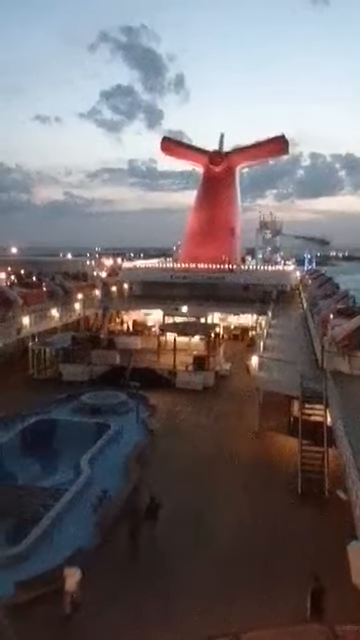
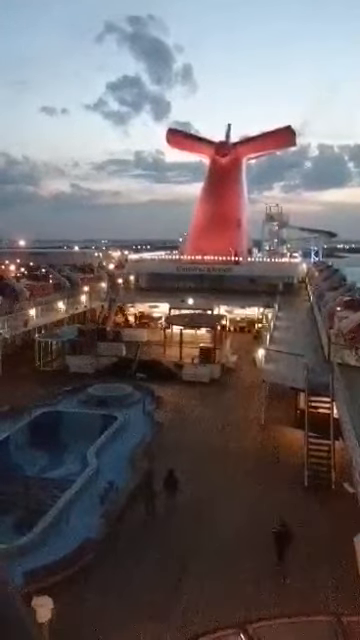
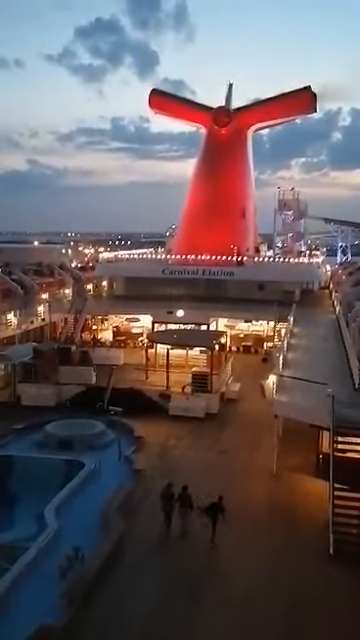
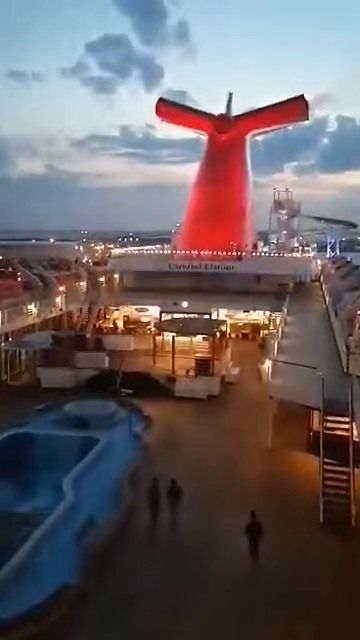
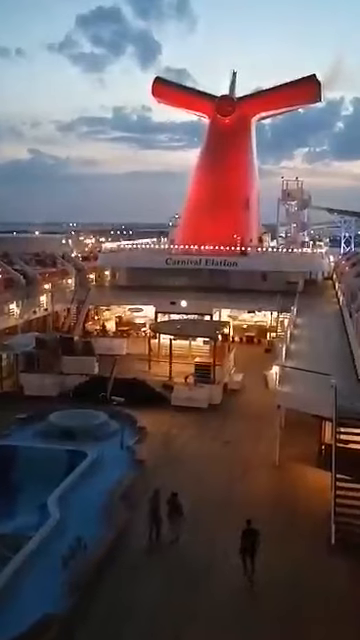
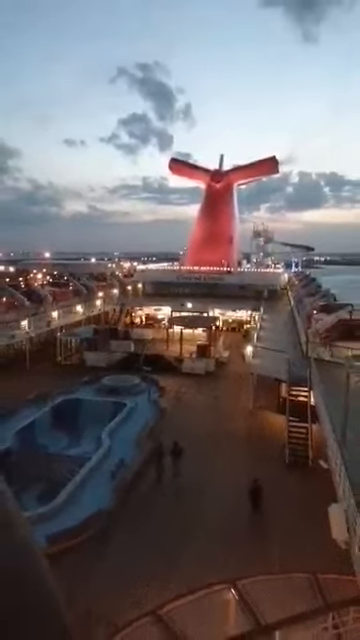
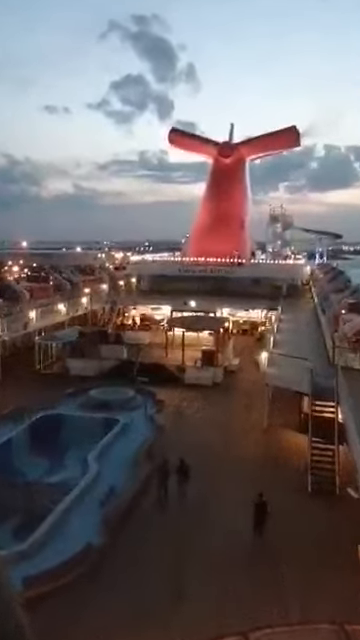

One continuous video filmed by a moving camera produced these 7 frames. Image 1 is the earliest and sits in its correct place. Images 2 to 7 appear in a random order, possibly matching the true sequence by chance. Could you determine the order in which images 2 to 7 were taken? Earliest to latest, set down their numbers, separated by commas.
2, 6, 7, 4, 5, 3
